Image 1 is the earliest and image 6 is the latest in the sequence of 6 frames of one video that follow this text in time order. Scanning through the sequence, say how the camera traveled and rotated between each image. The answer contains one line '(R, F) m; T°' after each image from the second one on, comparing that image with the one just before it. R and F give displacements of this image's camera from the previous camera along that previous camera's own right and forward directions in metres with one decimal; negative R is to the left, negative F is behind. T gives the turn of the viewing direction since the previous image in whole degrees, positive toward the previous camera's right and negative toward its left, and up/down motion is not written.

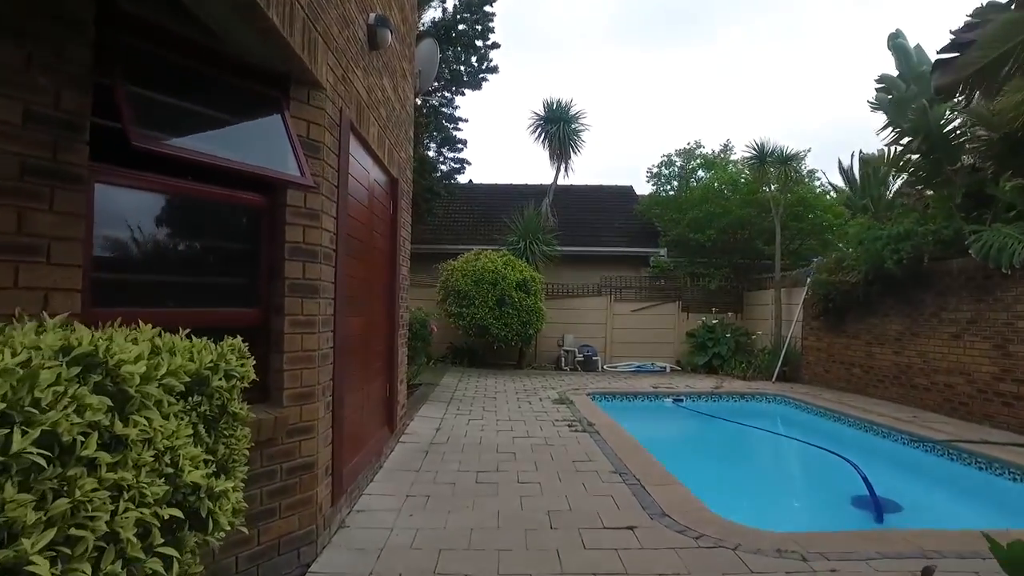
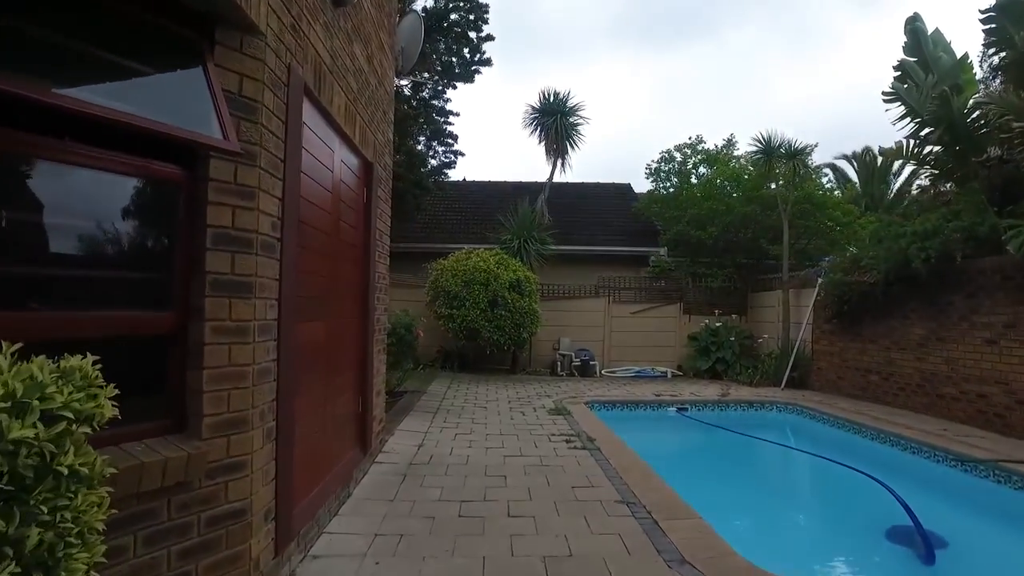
(0.0, +0.7) m; 0°
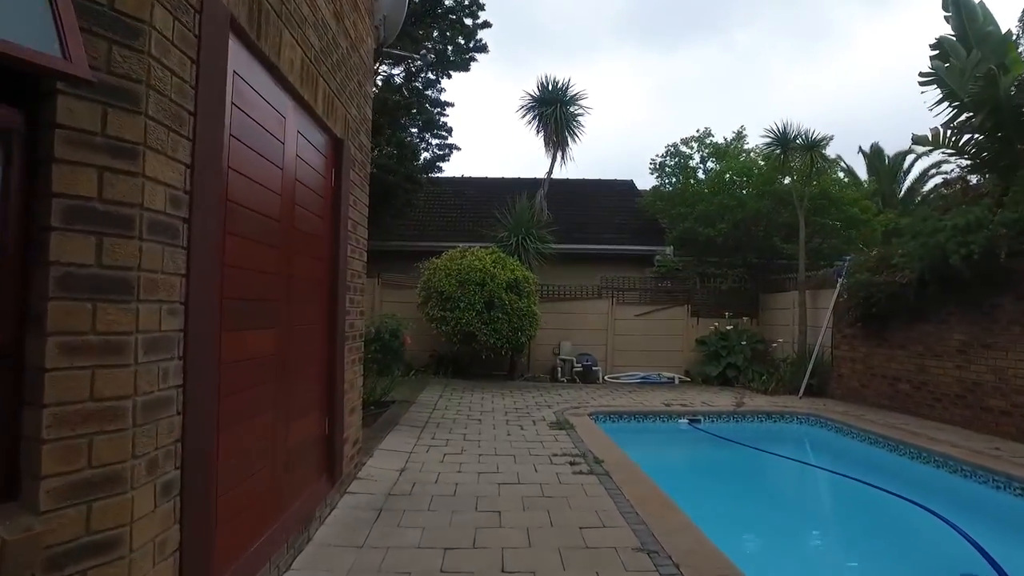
(0.0, +0.7) m; 0°
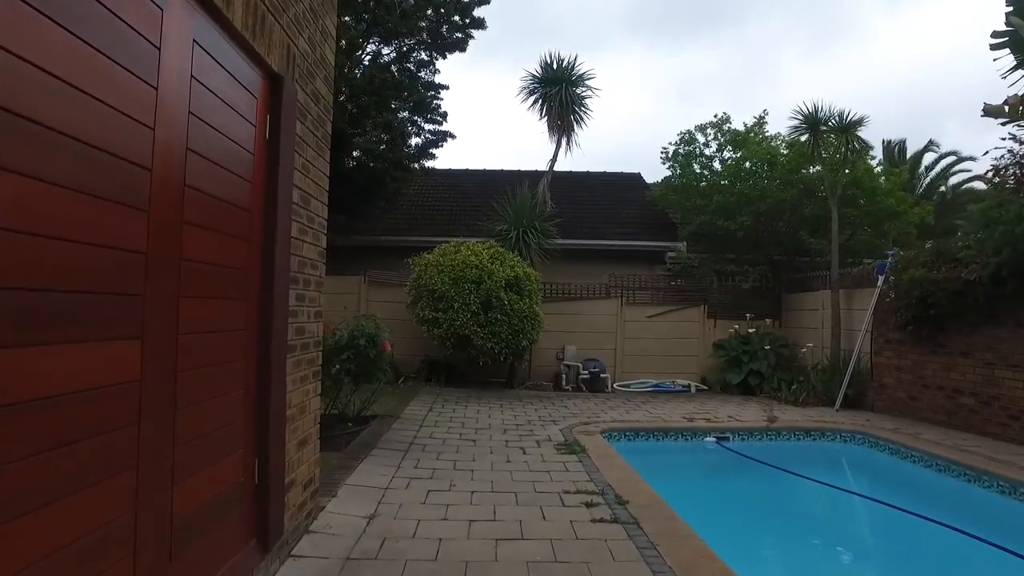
(0.0, +1.1) m; 0°
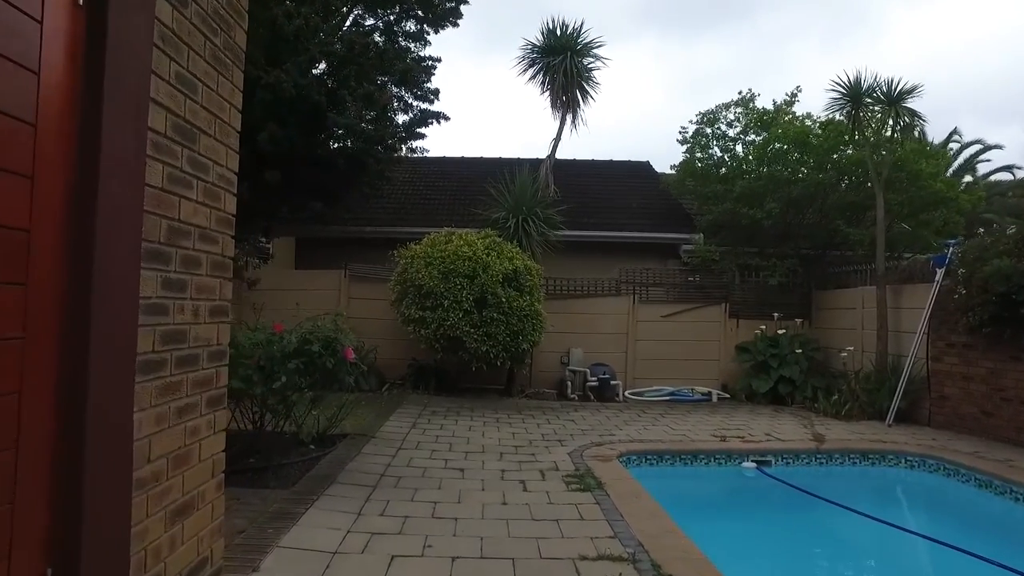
(0.0, +1.2) m; 0°
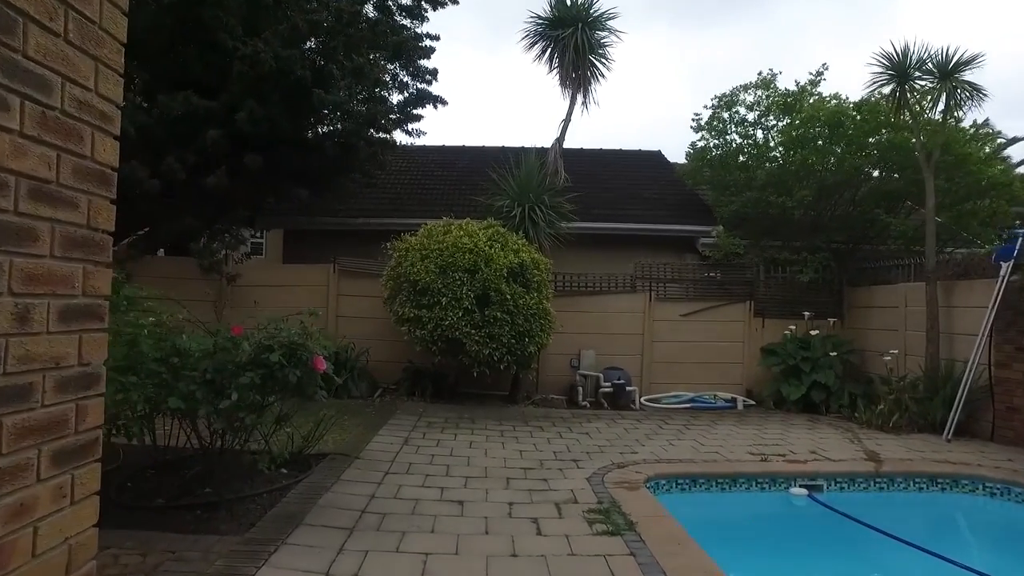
(-0.1, +0.9) m; 0°
